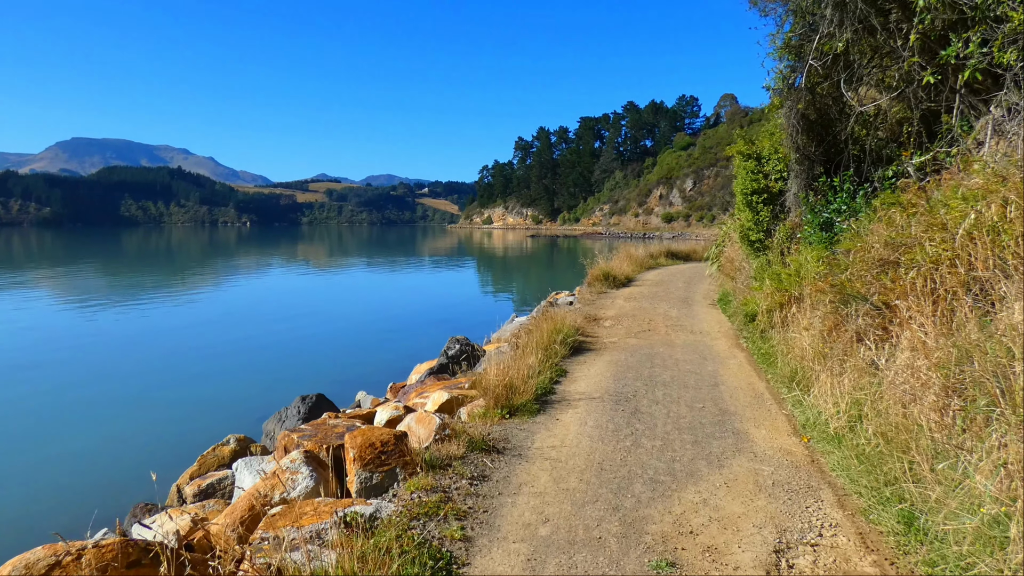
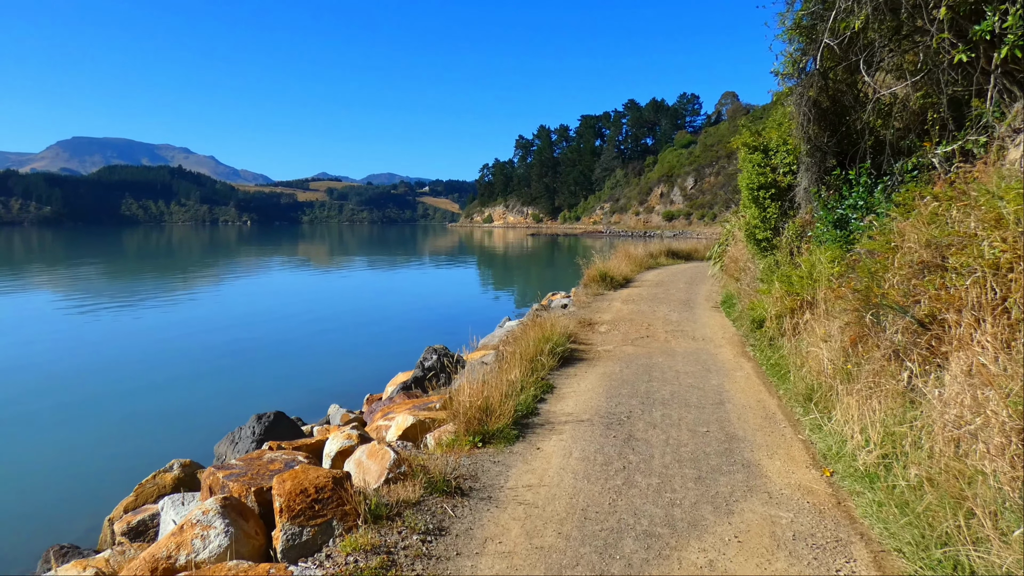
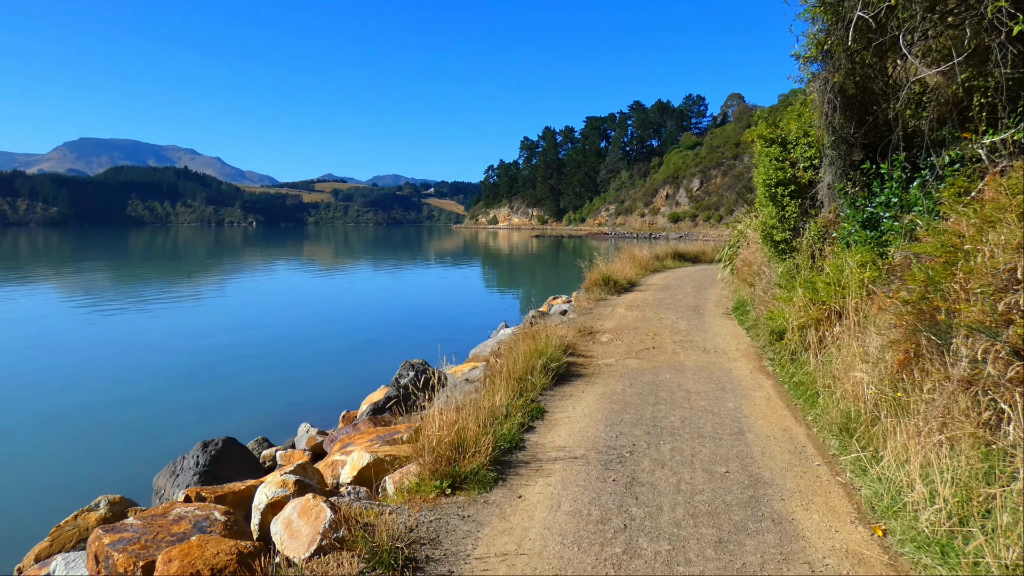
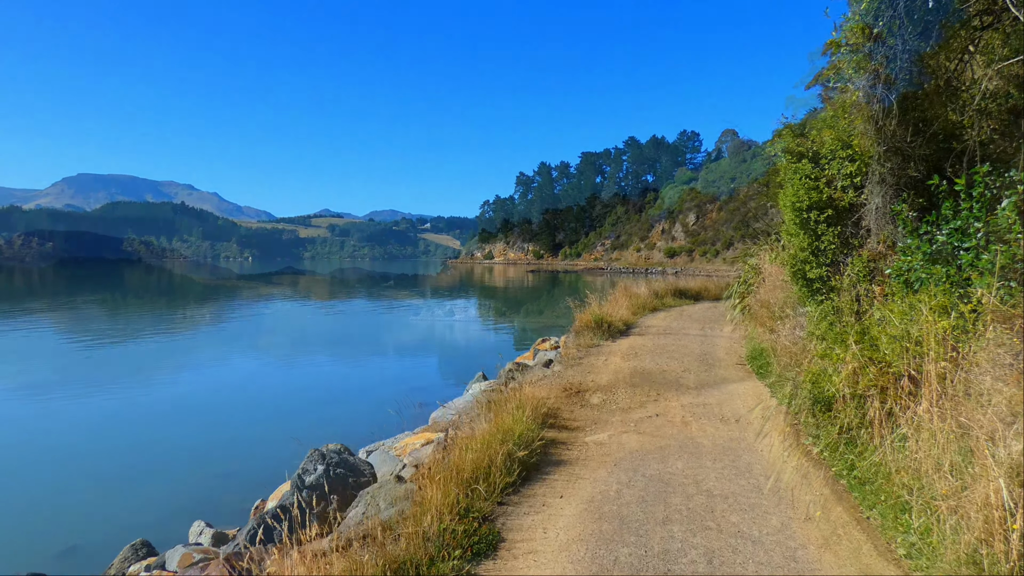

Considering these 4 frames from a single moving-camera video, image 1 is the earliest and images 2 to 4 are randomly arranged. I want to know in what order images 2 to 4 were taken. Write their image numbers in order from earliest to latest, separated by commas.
2, 3, 4
